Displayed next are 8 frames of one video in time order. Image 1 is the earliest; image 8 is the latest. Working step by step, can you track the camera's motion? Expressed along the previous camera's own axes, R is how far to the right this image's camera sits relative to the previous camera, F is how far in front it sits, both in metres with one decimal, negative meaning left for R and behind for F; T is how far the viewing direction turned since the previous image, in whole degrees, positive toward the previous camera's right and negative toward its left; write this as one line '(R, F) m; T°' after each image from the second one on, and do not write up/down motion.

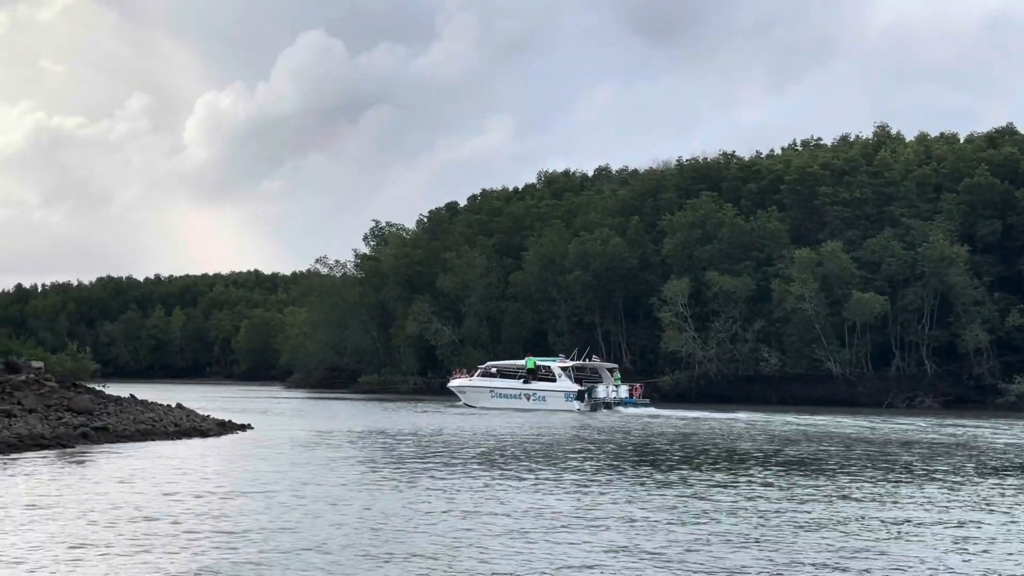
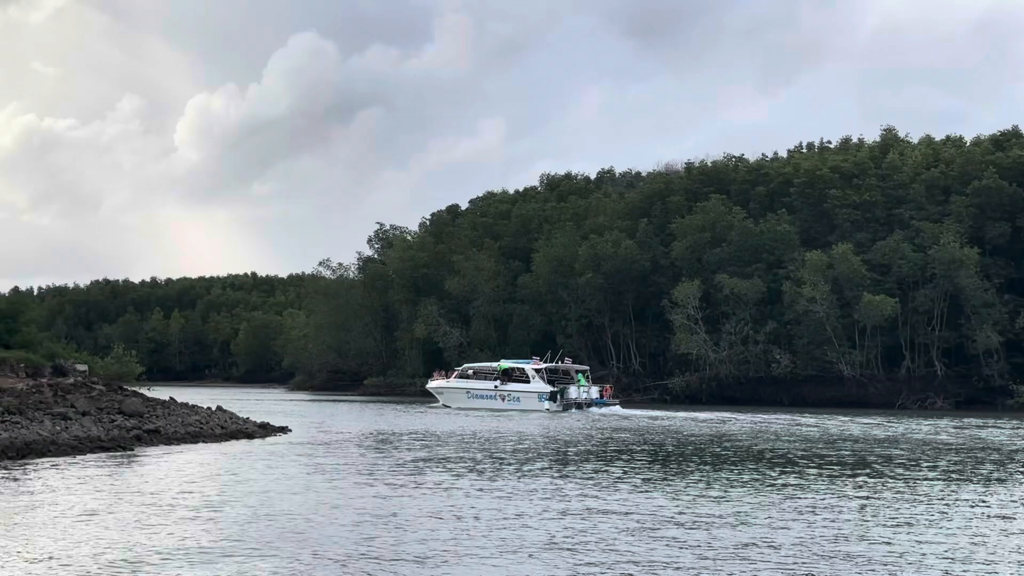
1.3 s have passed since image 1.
(-1.6, -0.4) m; +1°
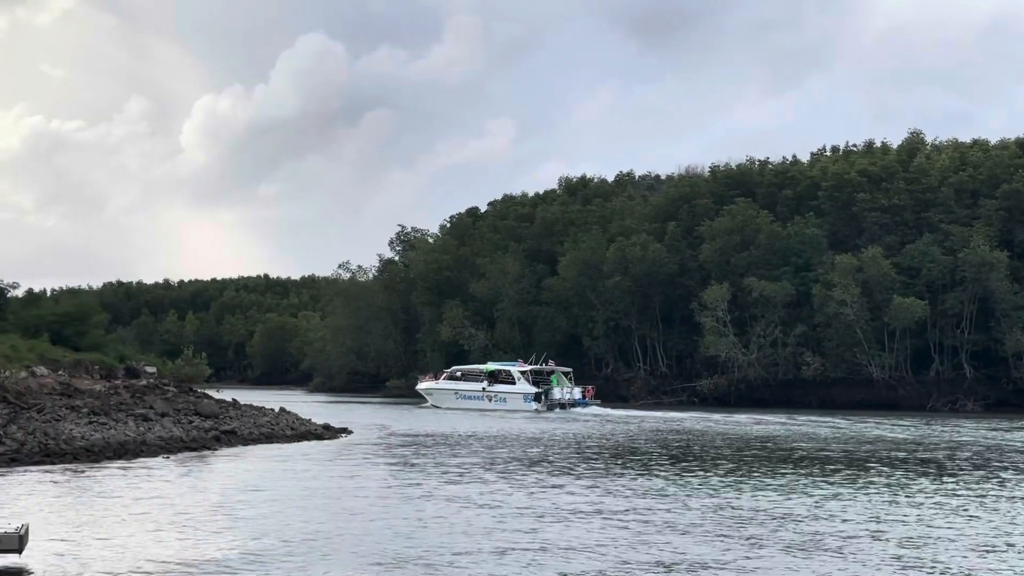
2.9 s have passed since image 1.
(-1.9, -0.5) m; 0°
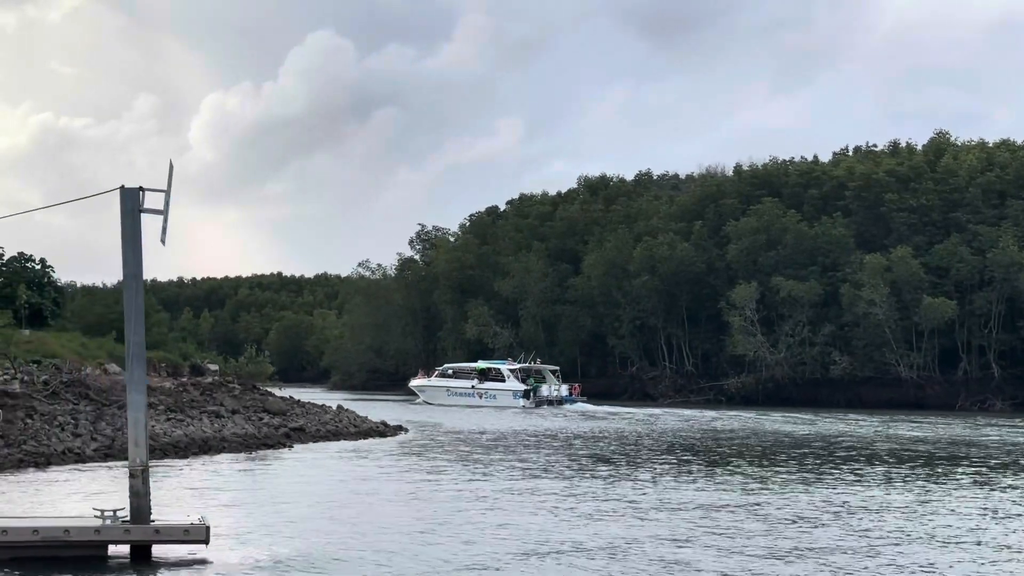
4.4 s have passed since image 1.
(-1.7, -0.4) m; 0°
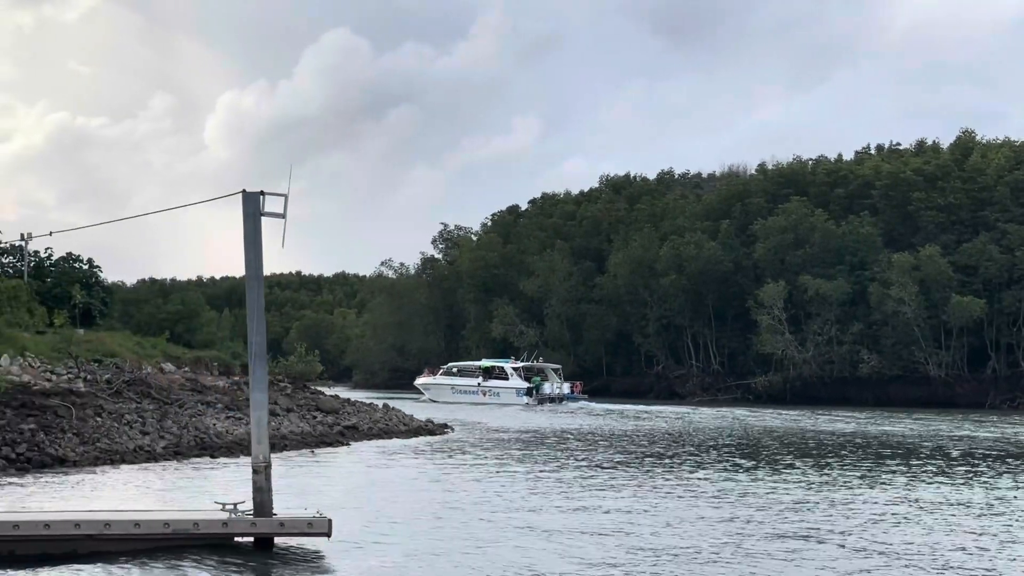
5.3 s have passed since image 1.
(-1.0, -0.4) m; -1°
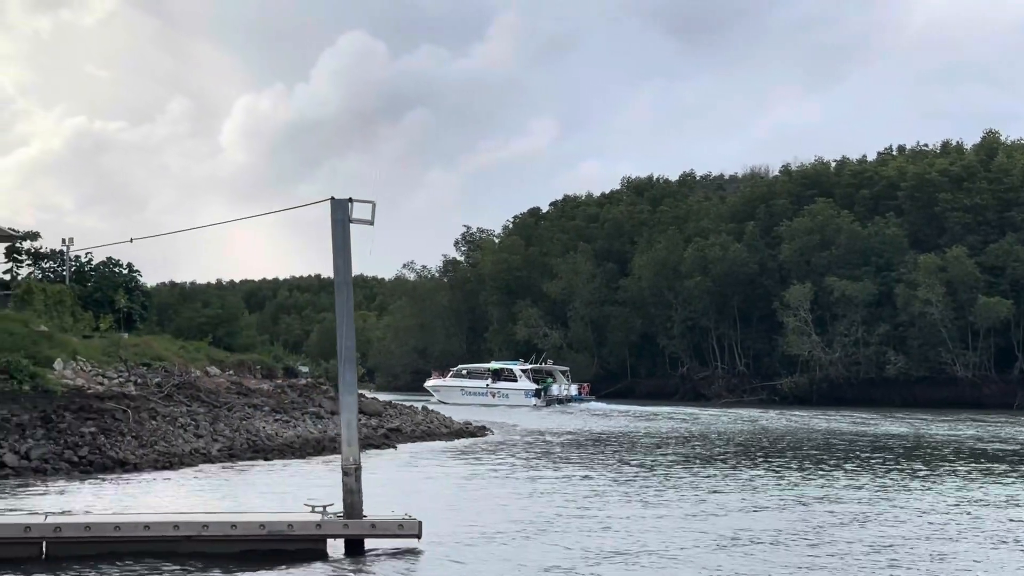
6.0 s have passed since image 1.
(-0.8, -0.3) m; -1°
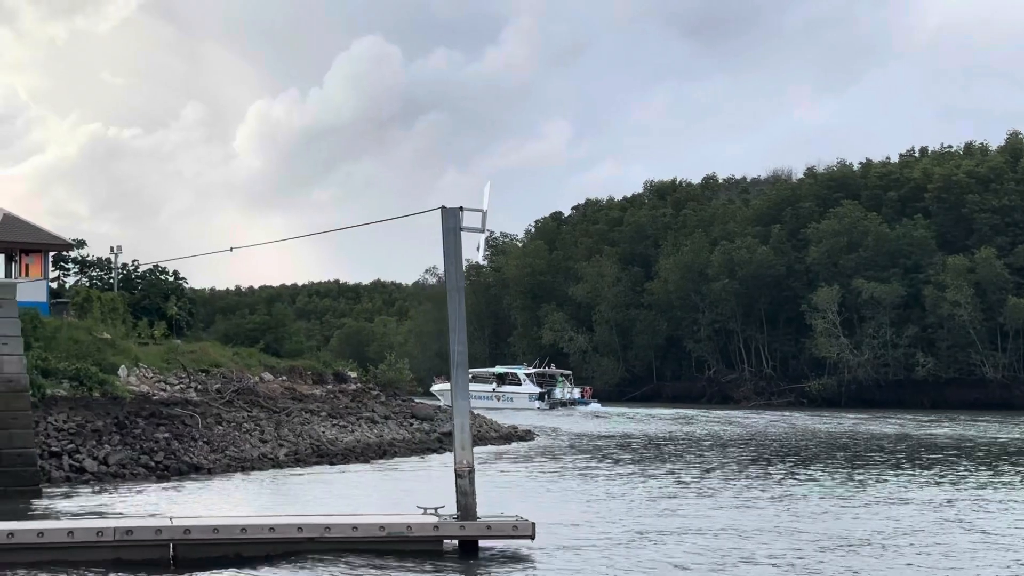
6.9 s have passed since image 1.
(-1.1, -0.4) m; -1°
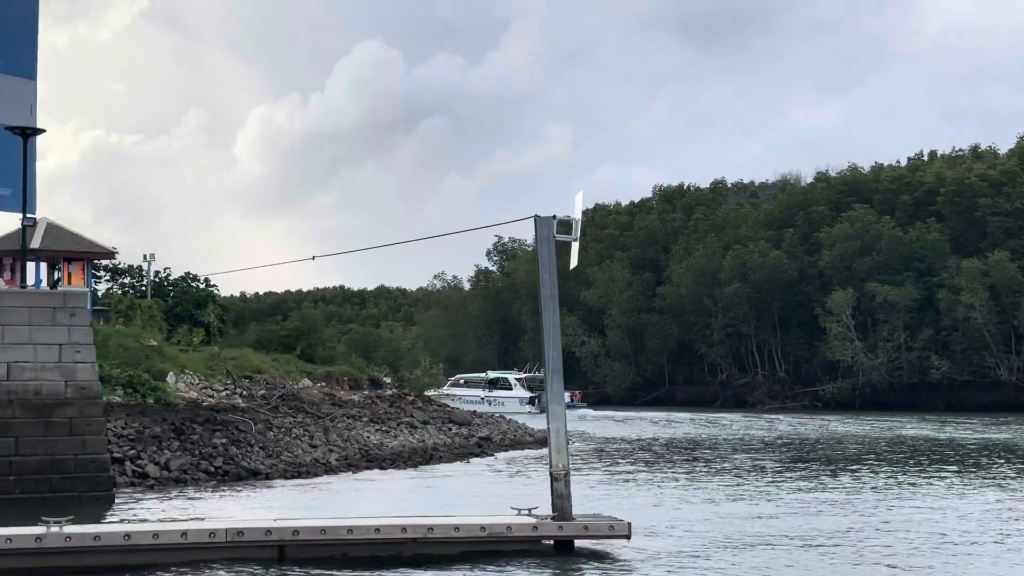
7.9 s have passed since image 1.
(-1.1, -0.3) m; 0°
